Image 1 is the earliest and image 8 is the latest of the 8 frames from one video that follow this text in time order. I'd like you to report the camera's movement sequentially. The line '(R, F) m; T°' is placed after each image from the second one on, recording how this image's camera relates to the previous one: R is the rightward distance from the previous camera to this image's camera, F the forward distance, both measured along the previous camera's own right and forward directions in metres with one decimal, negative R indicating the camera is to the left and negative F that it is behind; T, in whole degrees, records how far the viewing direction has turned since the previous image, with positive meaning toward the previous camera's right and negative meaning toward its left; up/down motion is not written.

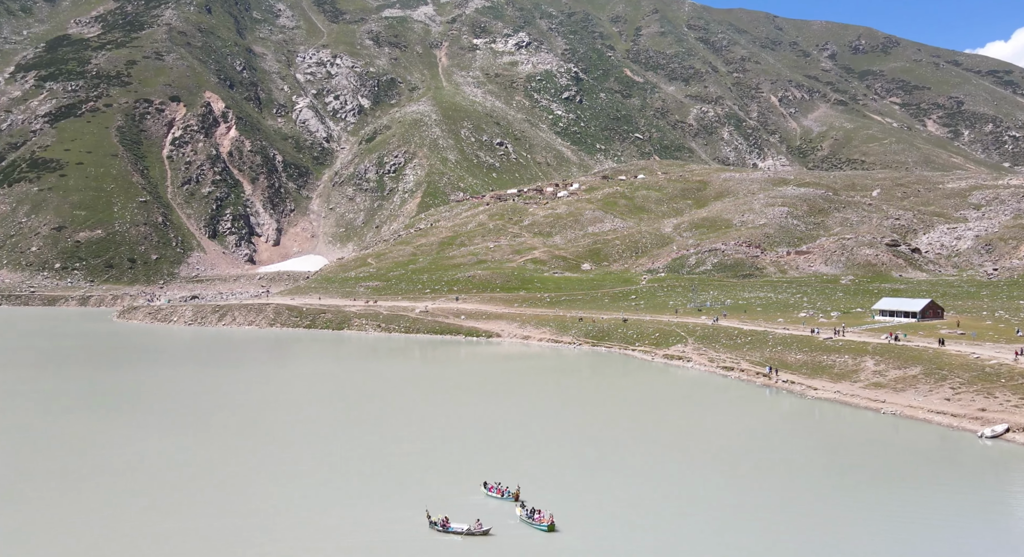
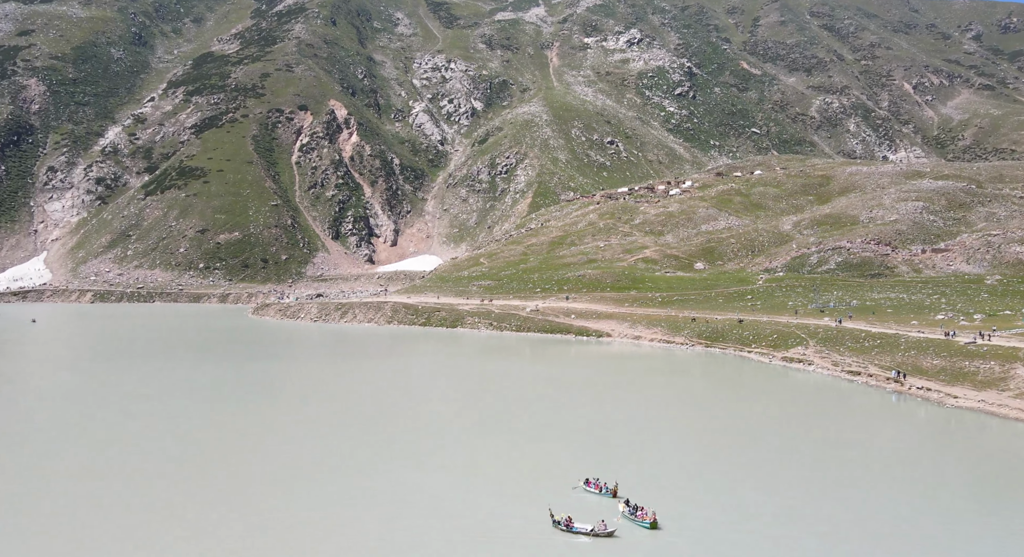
(-0.3, -0.9) m; -9°
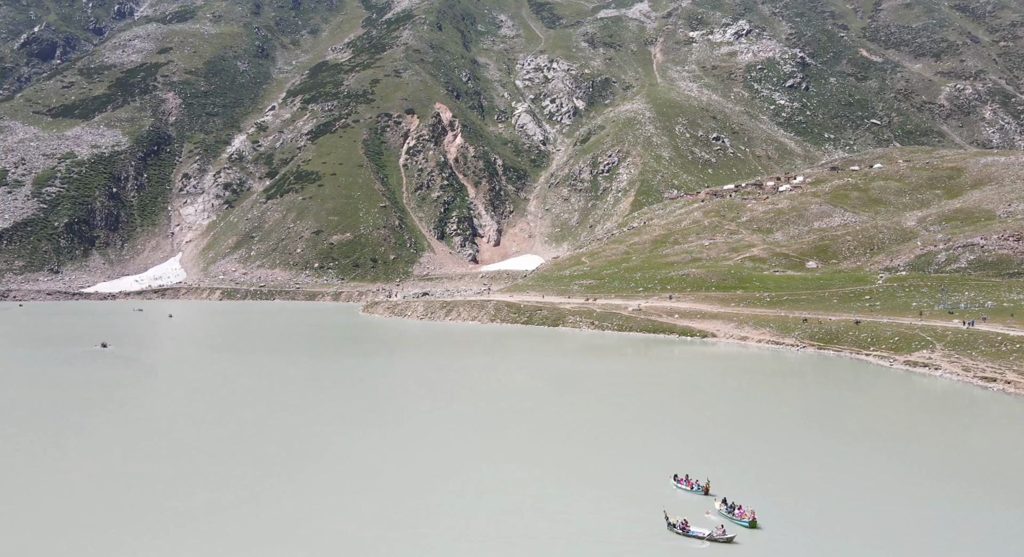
(-0.3, -0.9) m; -8°
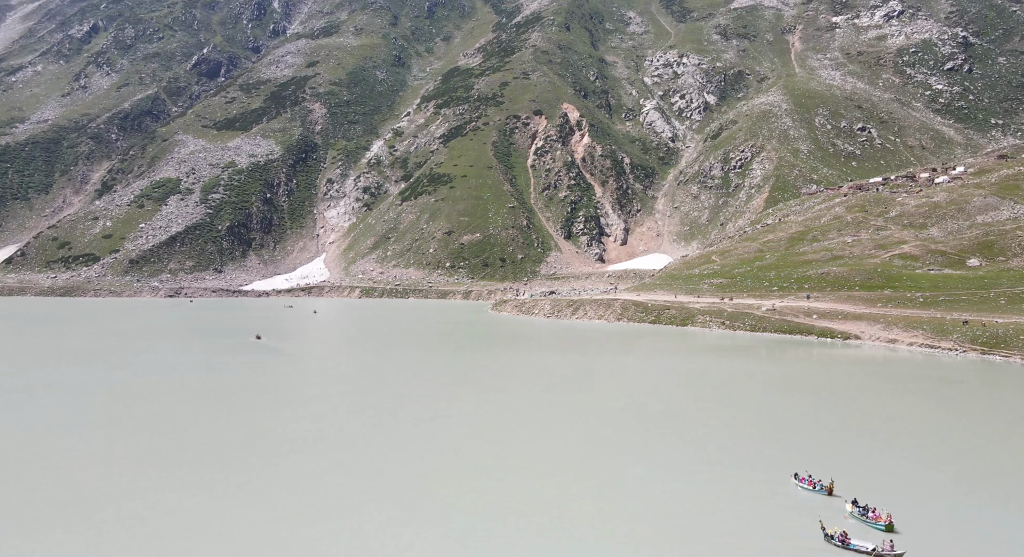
(-0.1, -1.1) m; -11°
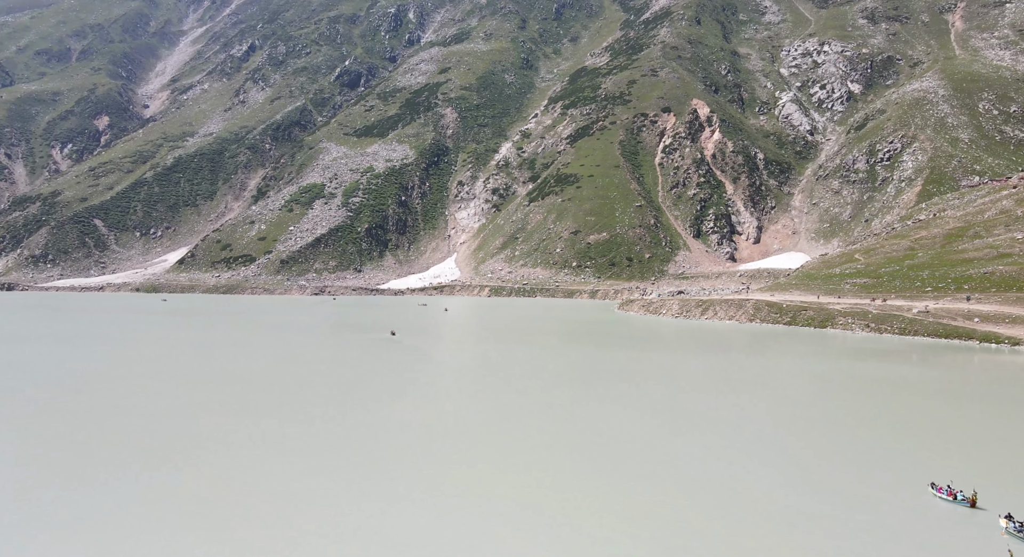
(+0.1, -1.6) m; -11°
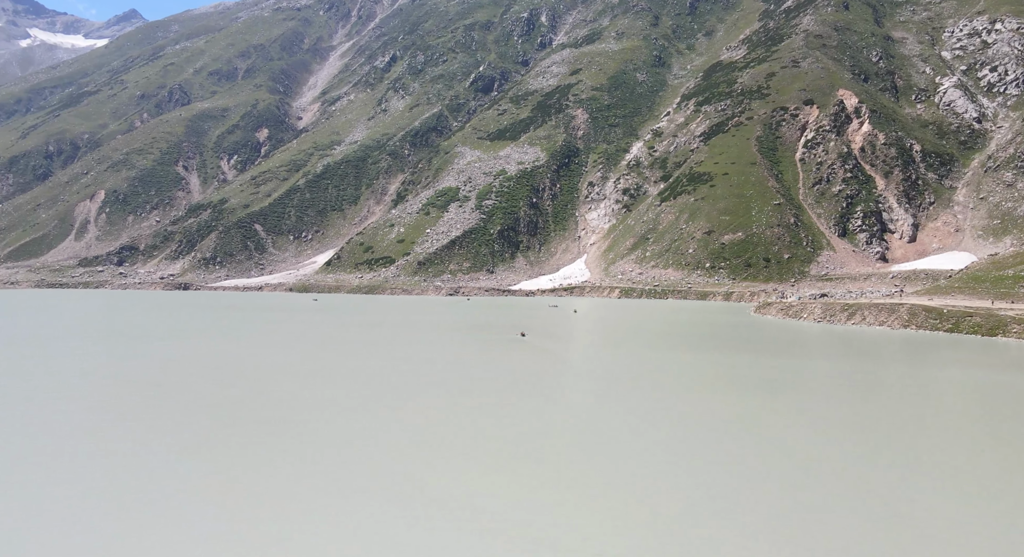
(+0.3, -1.1) m; -11°
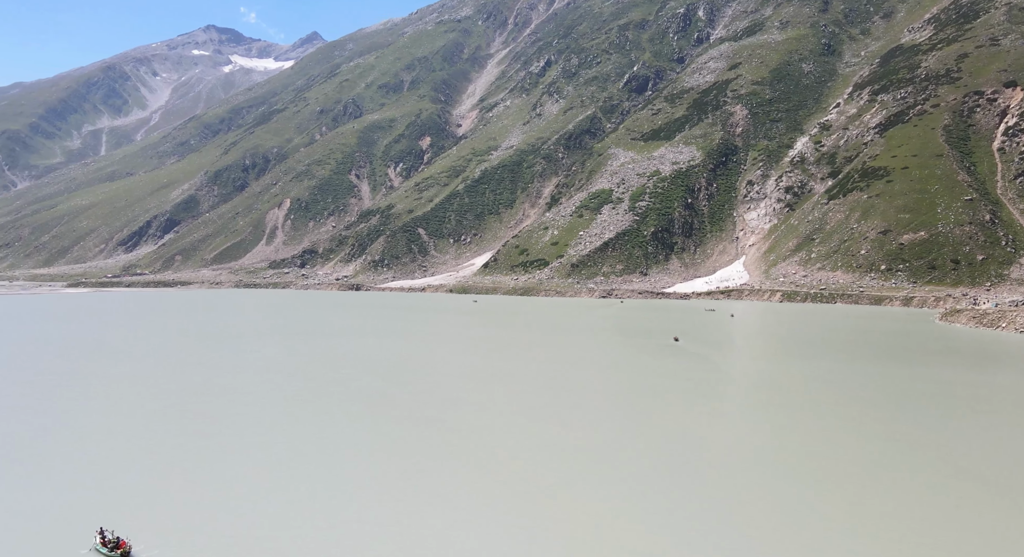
(+0.3, -1.1) m; -13°
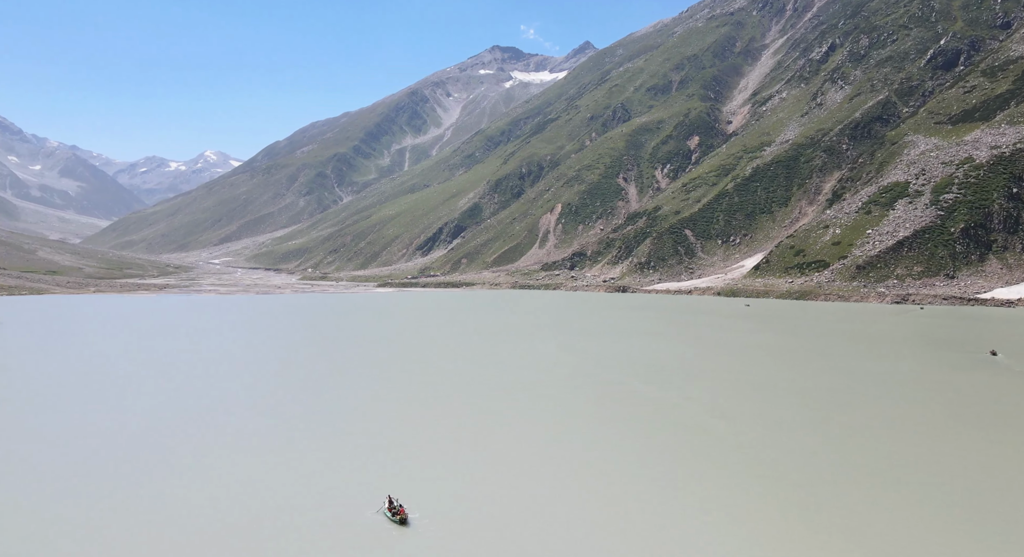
(+0.4, -1.6) m; -22°
